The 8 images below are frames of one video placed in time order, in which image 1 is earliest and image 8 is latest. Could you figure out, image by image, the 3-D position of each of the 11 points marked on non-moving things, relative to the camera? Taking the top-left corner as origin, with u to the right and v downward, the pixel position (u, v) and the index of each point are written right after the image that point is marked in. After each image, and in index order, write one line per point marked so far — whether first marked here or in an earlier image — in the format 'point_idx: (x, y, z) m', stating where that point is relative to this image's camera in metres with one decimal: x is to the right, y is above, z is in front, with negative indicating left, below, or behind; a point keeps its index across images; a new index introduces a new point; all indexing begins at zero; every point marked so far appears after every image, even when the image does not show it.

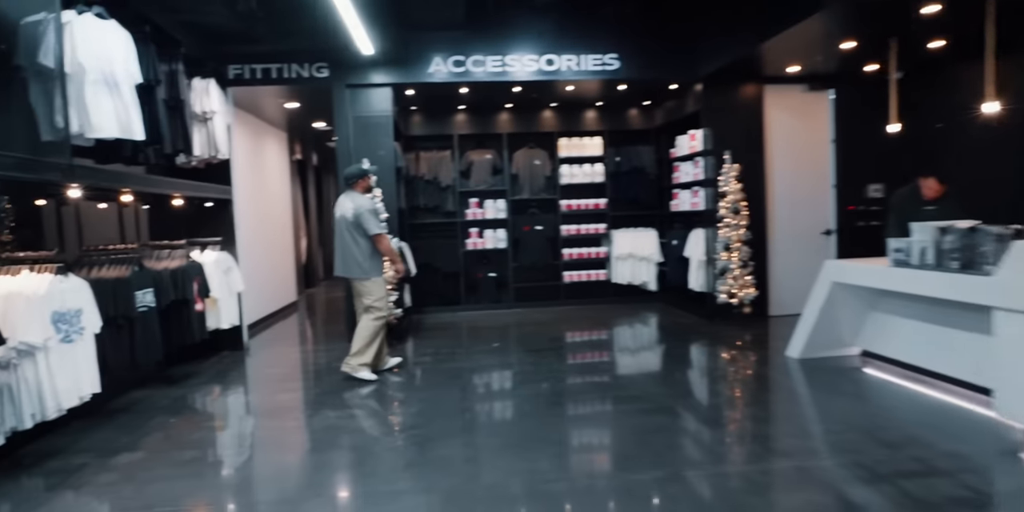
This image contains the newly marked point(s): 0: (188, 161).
0: (-2.7, +0.8, +5.5) m
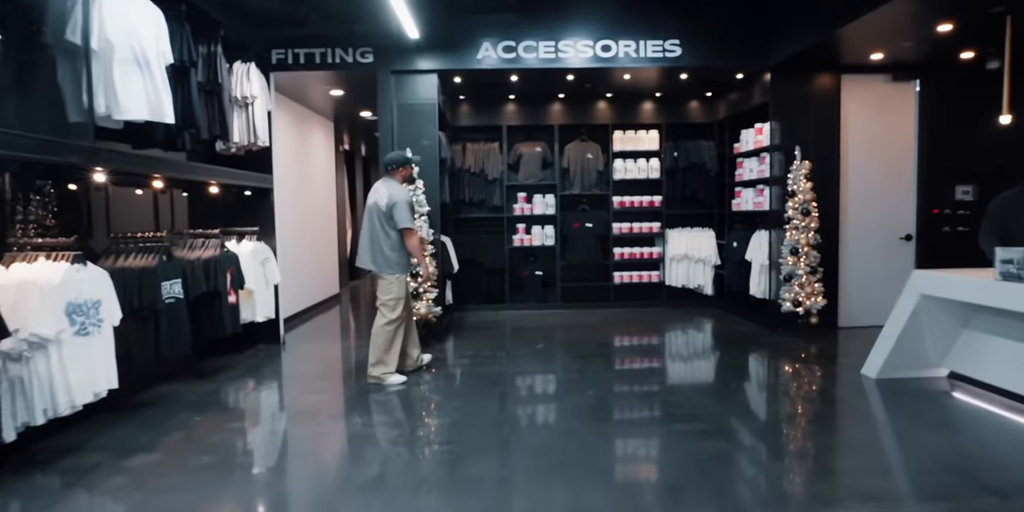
0: (-2.3, +0.9, +5.3) m
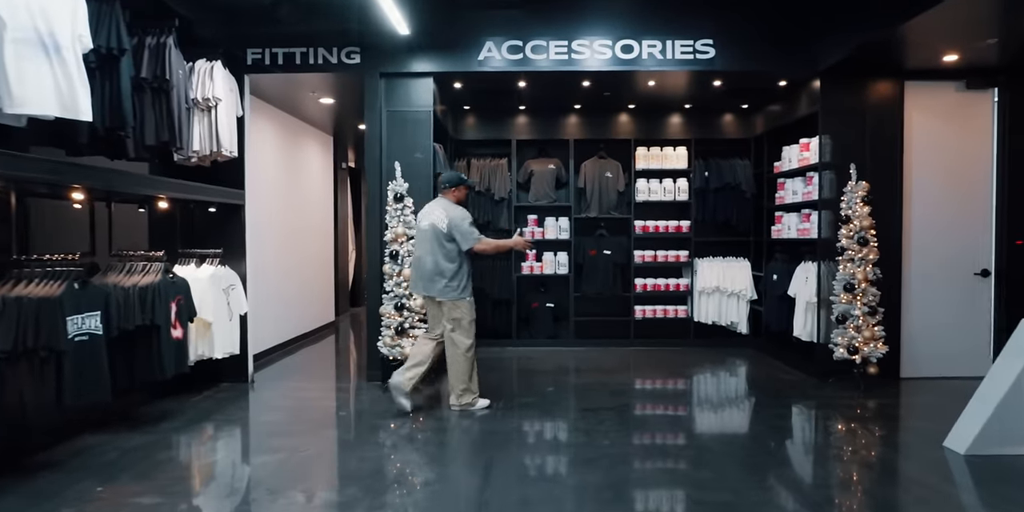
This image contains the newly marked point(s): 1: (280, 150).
0: (-2.3, +0.7, +4.6) m
1: (-2.3, +1.1, +6.5) m
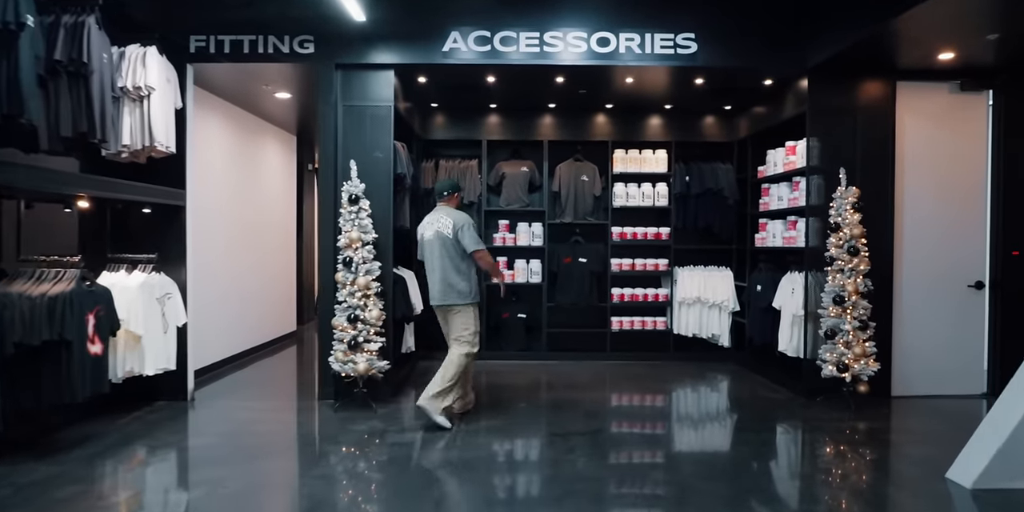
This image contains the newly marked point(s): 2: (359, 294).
0: (-2.5, +0.7, +4.1) m
1: (-2.6, +1.0, +6.1) m
2: (-1.0, -0.3, +4.5) m
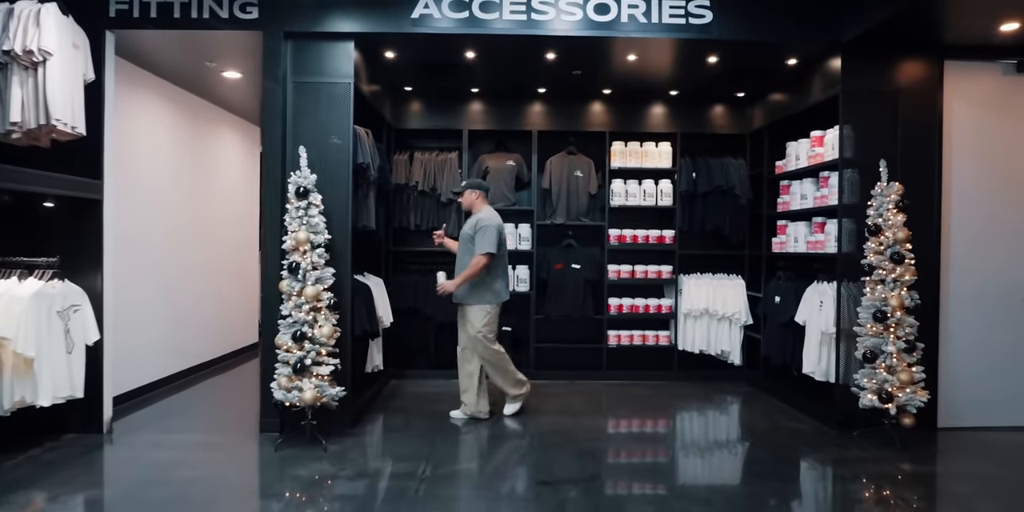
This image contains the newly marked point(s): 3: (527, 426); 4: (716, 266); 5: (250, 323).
0: (-2.6, +0.6, +3.3) m
1: (-2.7, +1.0, +5.3) m
2: (-1.2, -0.3, +3.7) m
3: (+0.1, -1.2, +4.4) m
4: (+1.8, -0.1, +5.9) m
5: (-2.8, -0.7, +6.8) m
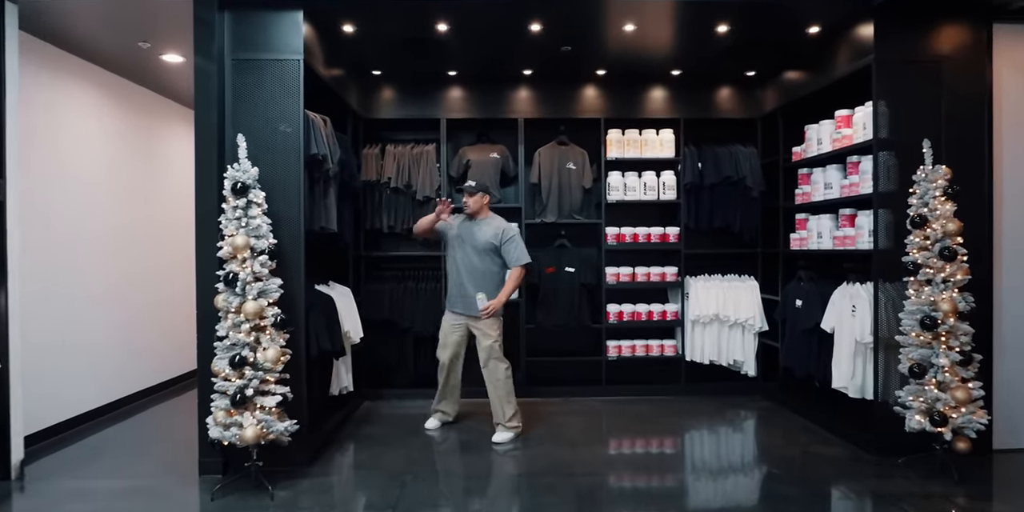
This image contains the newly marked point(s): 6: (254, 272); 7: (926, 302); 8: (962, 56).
0: (-2.7, +0.6, +2.7) m
1: (-2.8, +0.9, +4.7) m
2: (-1.2, -0.3, +3.1) m
3: (0.0, -1.2, +3.8) m
4: (+1.7, -0.1, +5.3) m
5: (-2.9, -0.8, +6.2) m
6: (-1.2, -0.1, +3.1) m
7: (+2.1, -0.2, +3.3) m
8: (+2.5, +1.1, +3.6) m
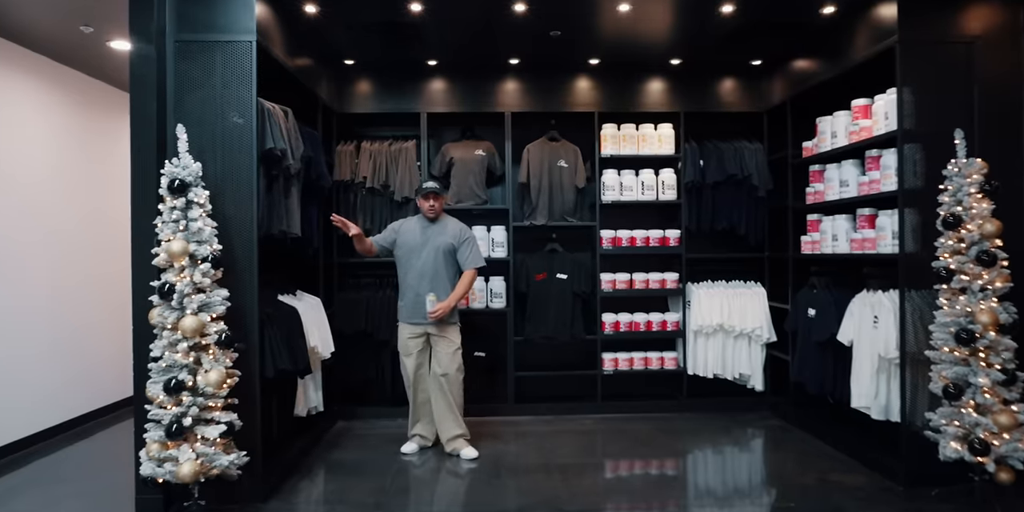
0: (-2.8, +0.5, +2.3) m
1: (-2.9, +0.9, +4.3) m
2: (-1.3, -0.4, +2.7) m
3: (-0.1, -1.2, +3.4) m
4: (+1.6, -0.1, +4.9) m
5: (-3.0, -0.8, +5.8) m
6: (-1.3, -0.1, +2.7) m
7: (+2.0, -0.2, +2.9) m
8: (+2.4, +1.1, +3.2) m
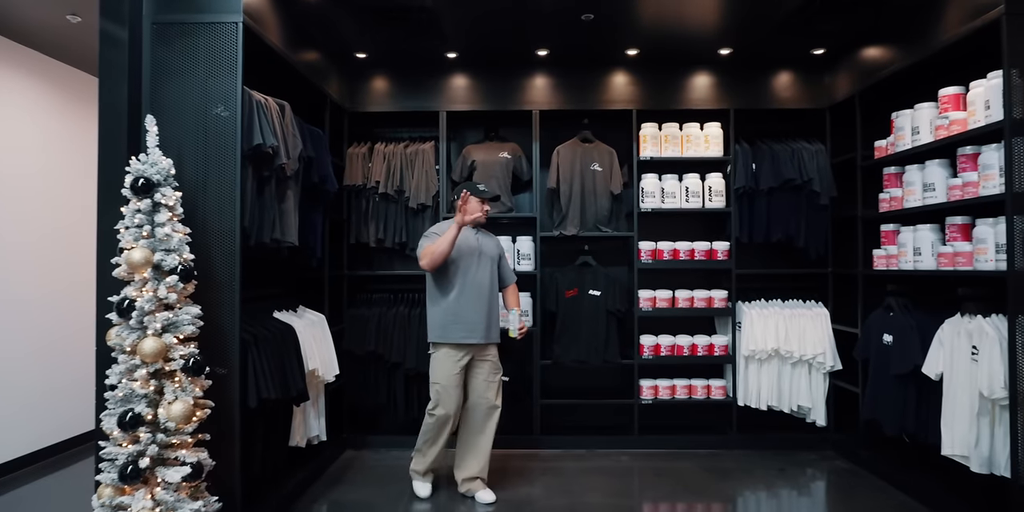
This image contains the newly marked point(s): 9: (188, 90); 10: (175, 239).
0: (-2.8, +0.5, +2.0) m
1: (-2.8, +0.8, +4.0) m
2: (-1.3, -0.4, +2.3) m
3: (0.0, -1.3, +2.9) m
4: (+1.8, -0.2, +4.3) m
5: (-2.8, -0.9, +5.5) m
6: (-1.3, -0.2, +2.3) m
7: (+2.1, -0.3, +2.3) m
8: (+2.5, +1.0, +2.7) m
9: (-1.3, +0.7, +2.7) m
10: (-1.2, +0.1, +2.4) m
